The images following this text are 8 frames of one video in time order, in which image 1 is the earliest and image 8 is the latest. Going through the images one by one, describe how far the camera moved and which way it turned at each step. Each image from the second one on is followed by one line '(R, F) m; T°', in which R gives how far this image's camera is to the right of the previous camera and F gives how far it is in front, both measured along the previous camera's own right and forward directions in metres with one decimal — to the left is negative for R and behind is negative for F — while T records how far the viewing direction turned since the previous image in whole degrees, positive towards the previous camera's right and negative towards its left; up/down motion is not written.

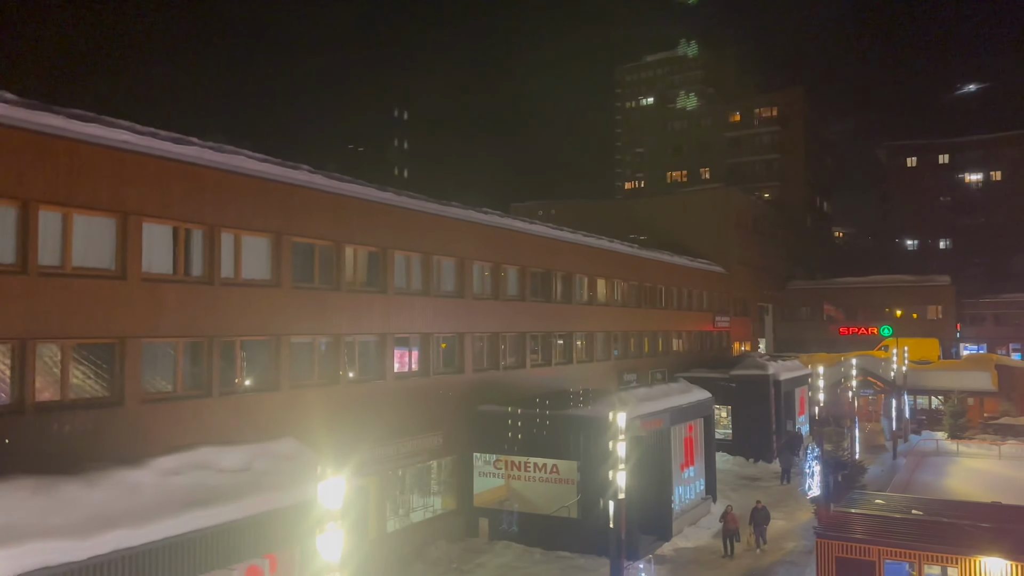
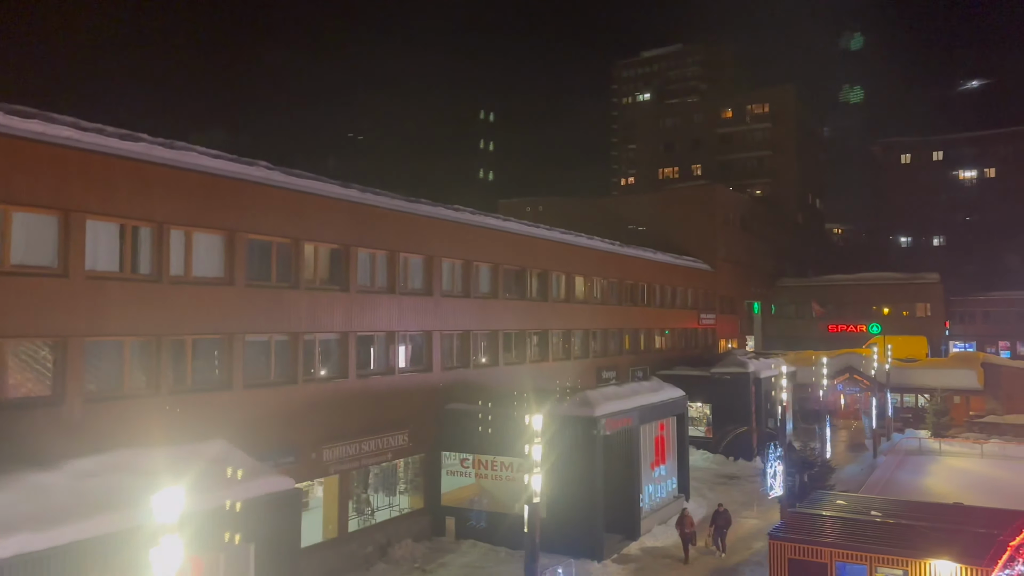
(+0.9, +0.2) m; 0°
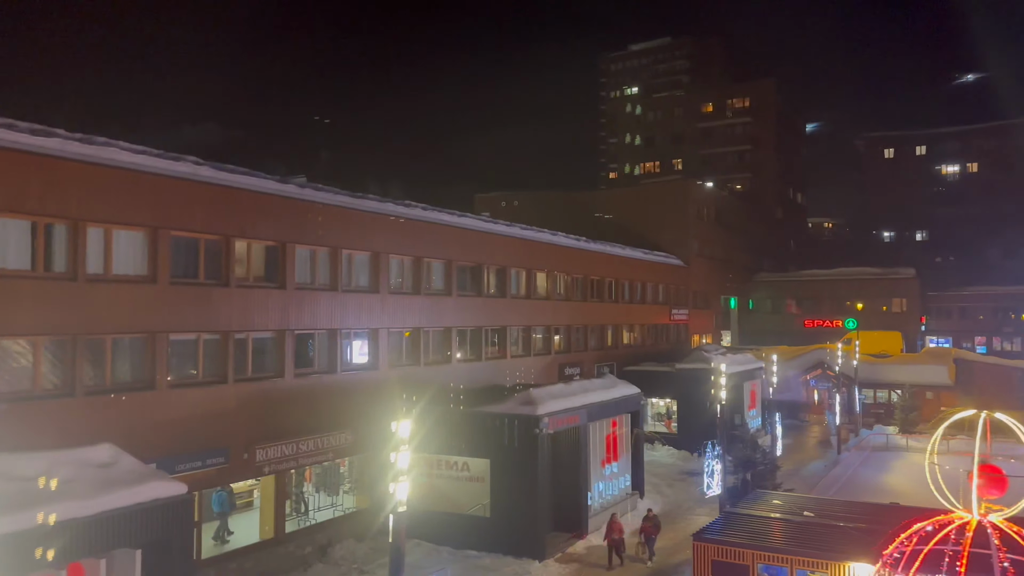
(+1.3, +0.2) m; 0°
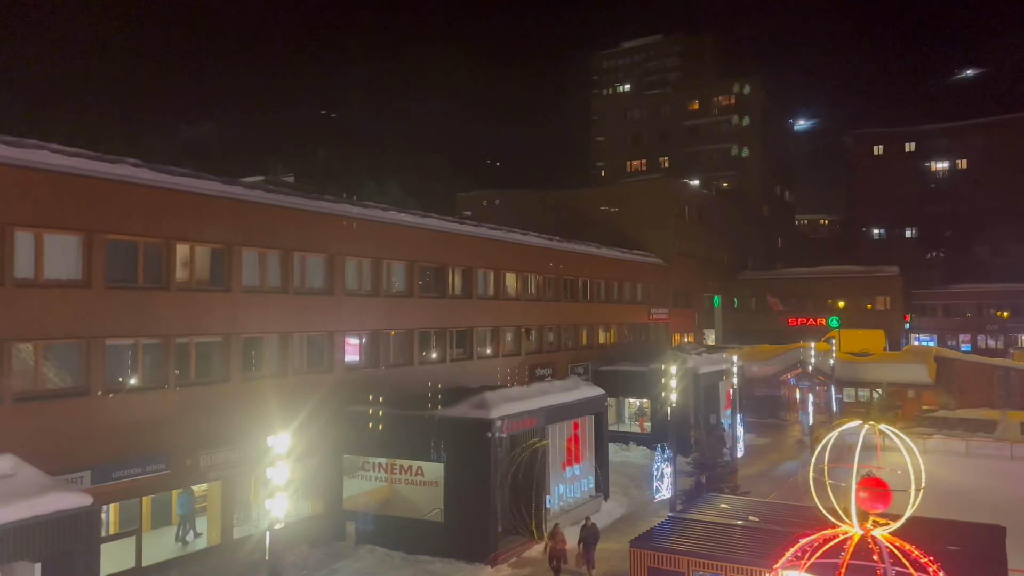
(+1.2, +0.2) m; 0°
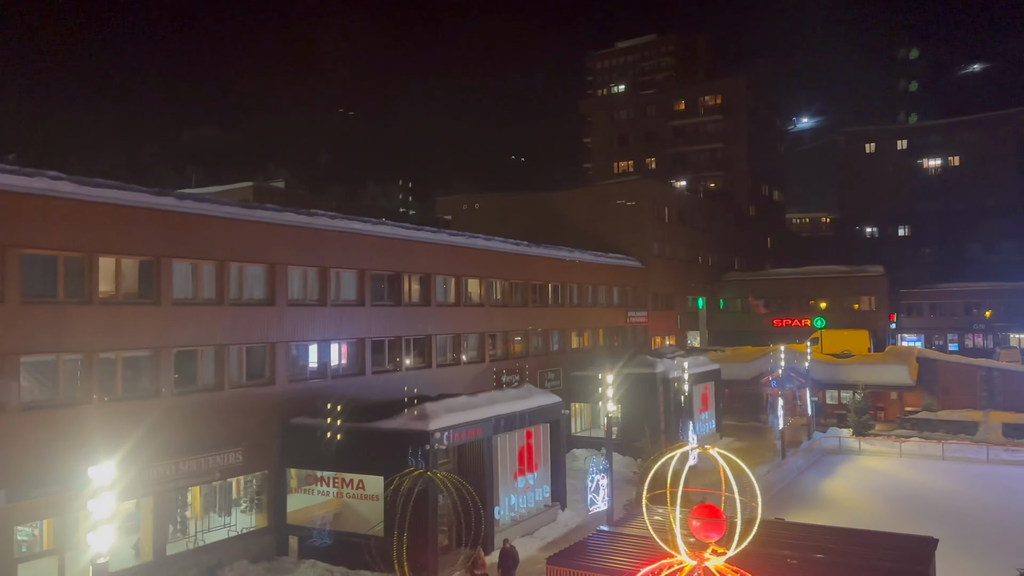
(+1.7, +0.4) m; 0°
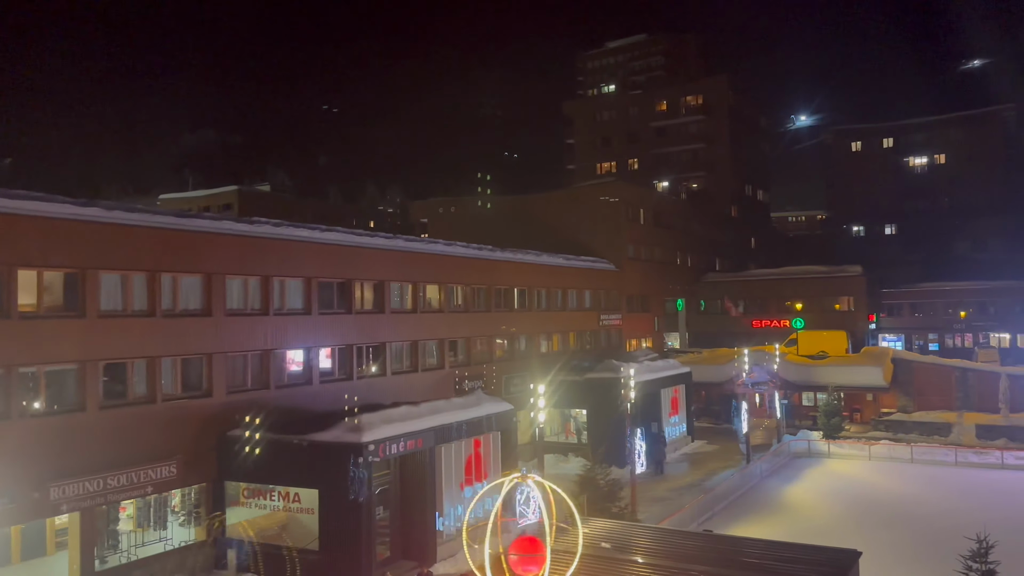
(+1.6, +0.3) m; 0°
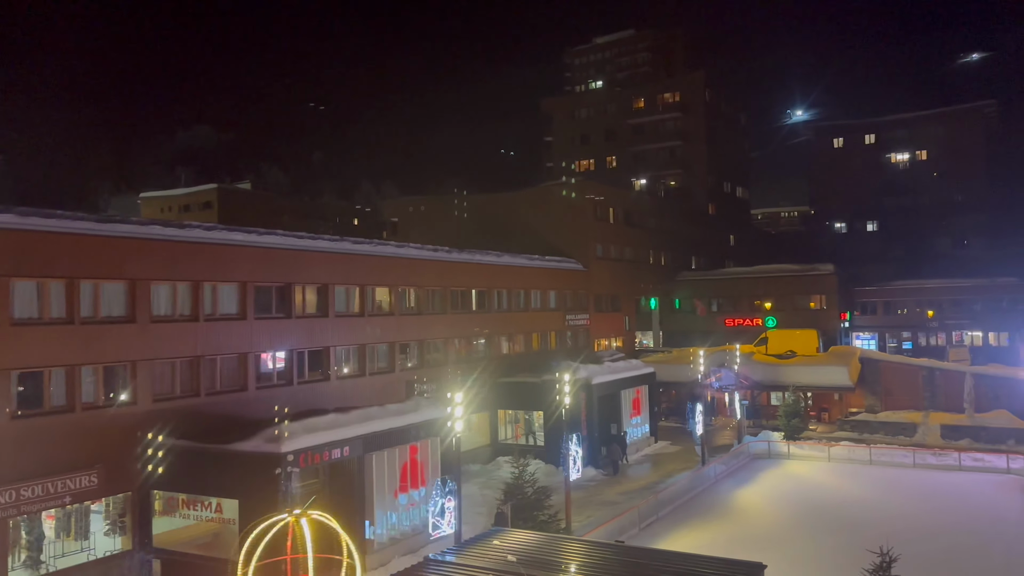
(+1.8, +0.3) m; 0°
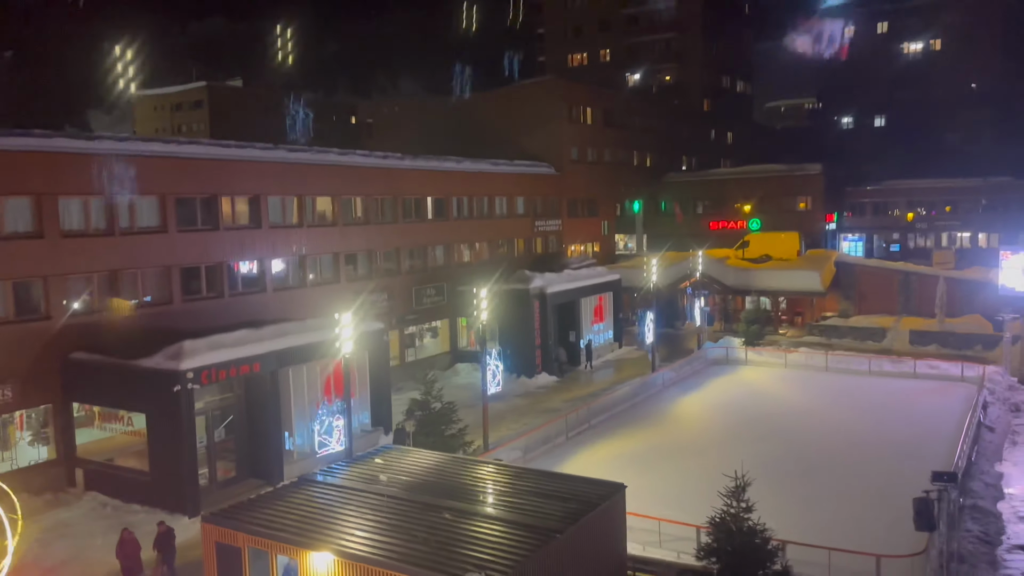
(+3.0, +0.5) m; -2°
